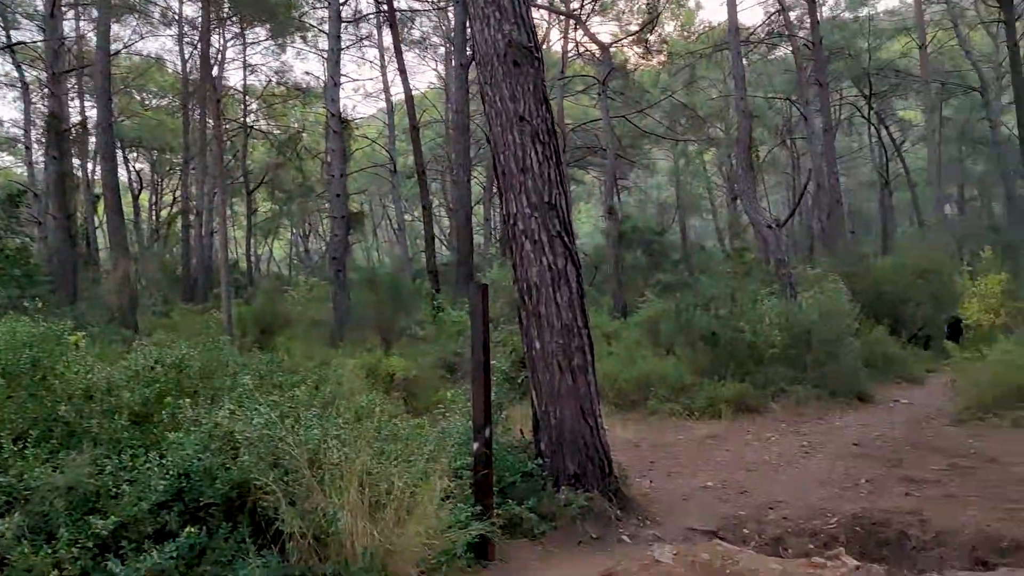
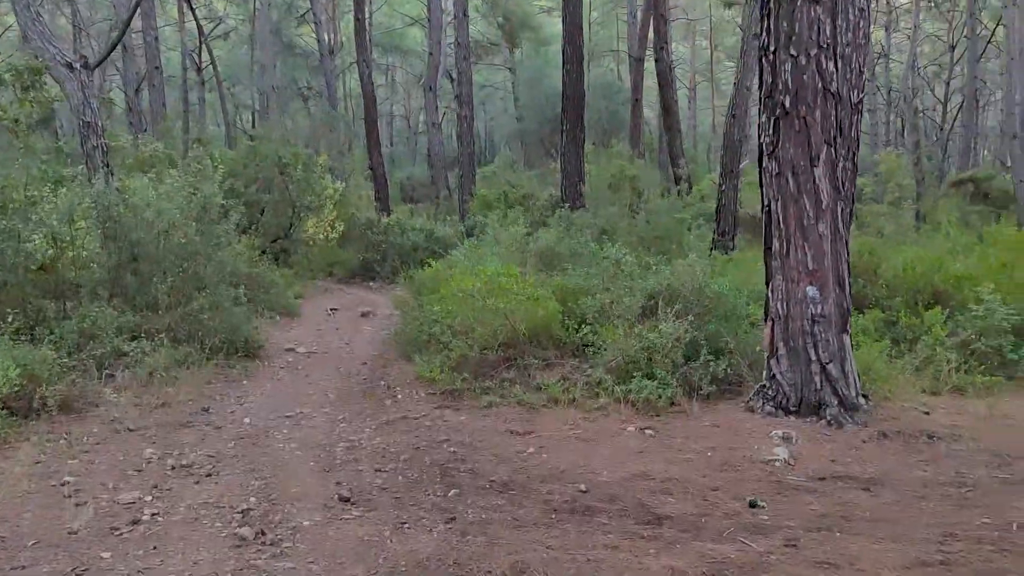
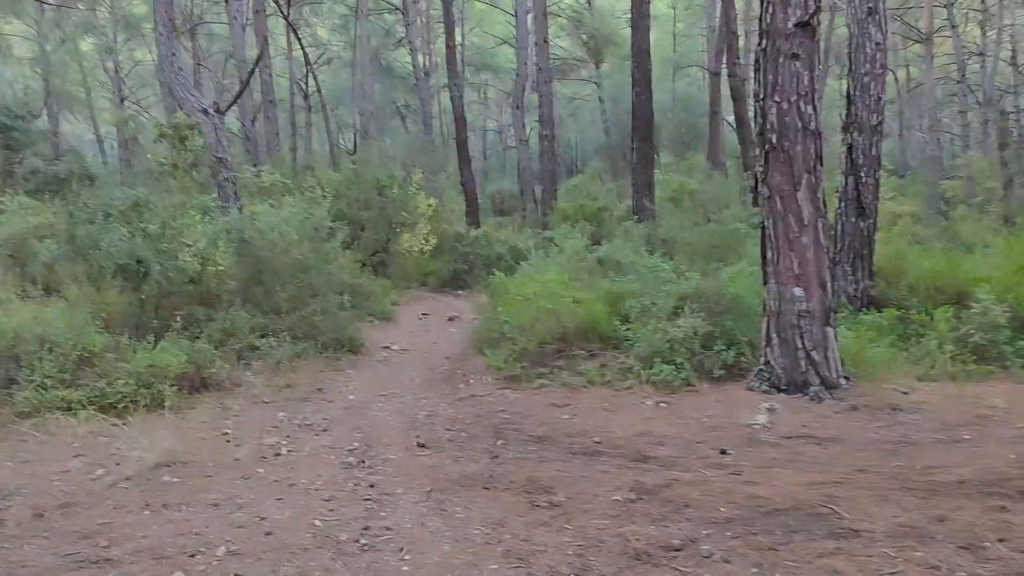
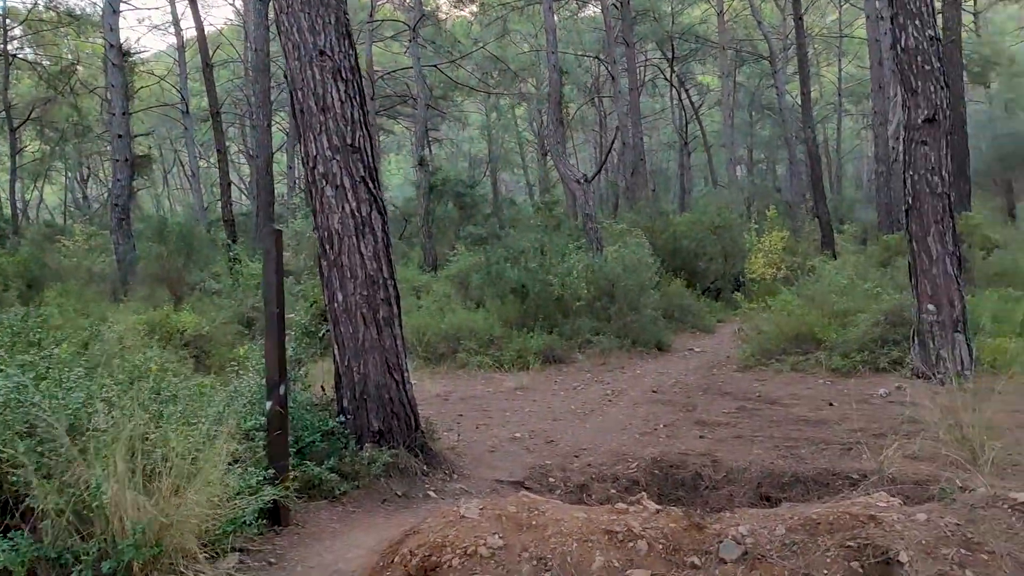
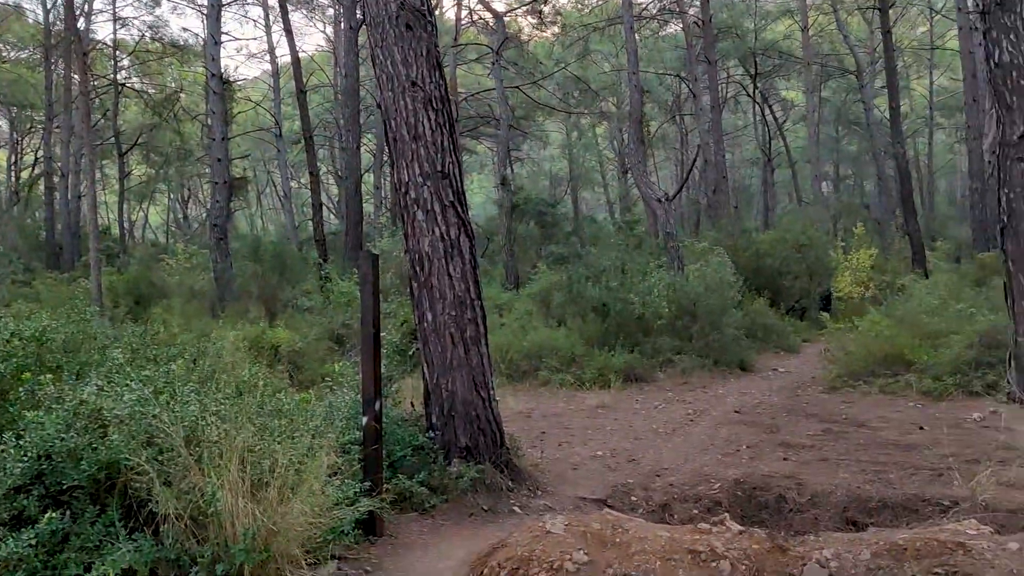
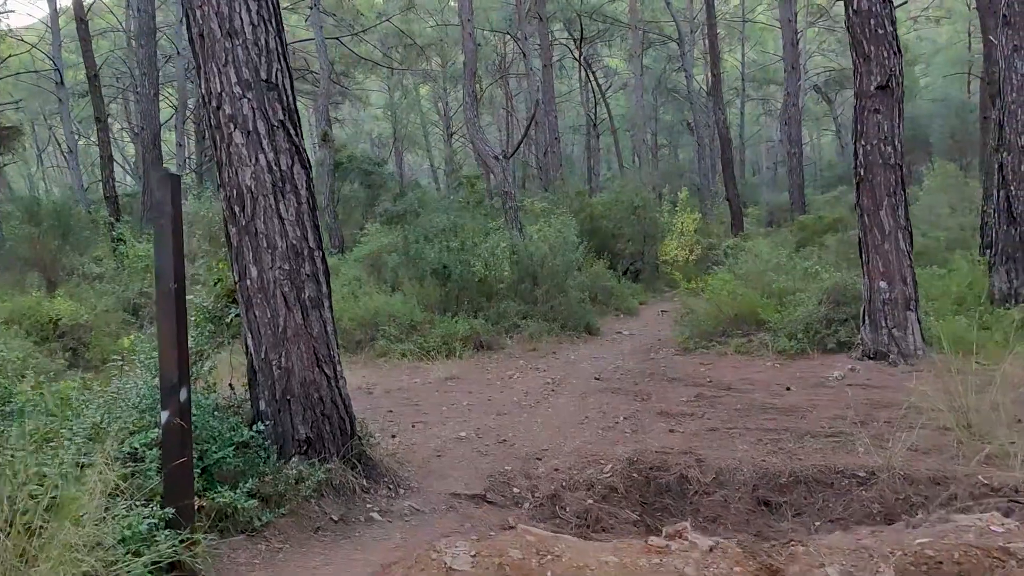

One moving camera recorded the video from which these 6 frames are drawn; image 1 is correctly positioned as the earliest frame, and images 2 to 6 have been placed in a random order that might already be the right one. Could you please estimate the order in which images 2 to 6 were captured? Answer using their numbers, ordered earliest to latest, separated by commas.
5, 4, 6, 3, 2
